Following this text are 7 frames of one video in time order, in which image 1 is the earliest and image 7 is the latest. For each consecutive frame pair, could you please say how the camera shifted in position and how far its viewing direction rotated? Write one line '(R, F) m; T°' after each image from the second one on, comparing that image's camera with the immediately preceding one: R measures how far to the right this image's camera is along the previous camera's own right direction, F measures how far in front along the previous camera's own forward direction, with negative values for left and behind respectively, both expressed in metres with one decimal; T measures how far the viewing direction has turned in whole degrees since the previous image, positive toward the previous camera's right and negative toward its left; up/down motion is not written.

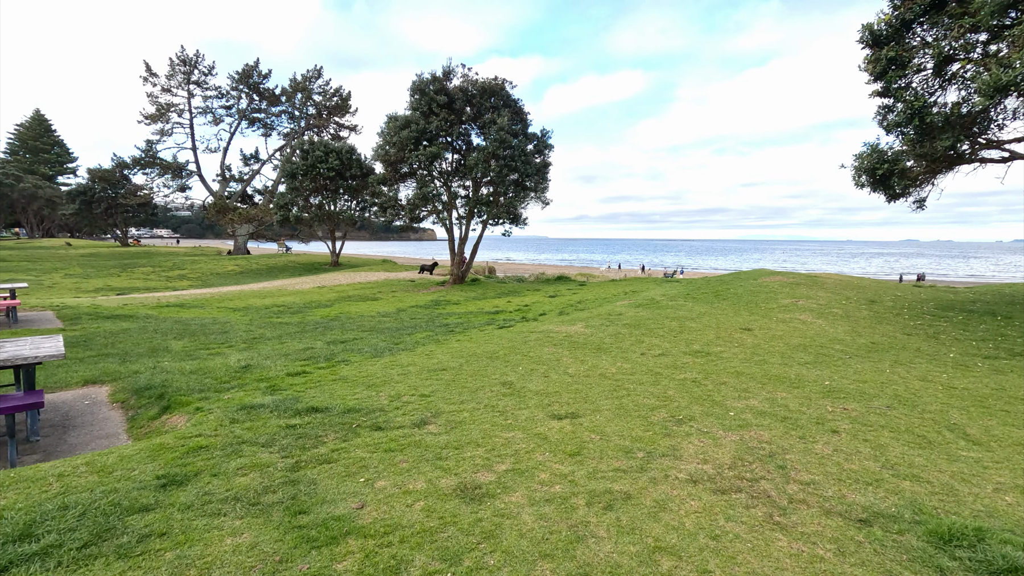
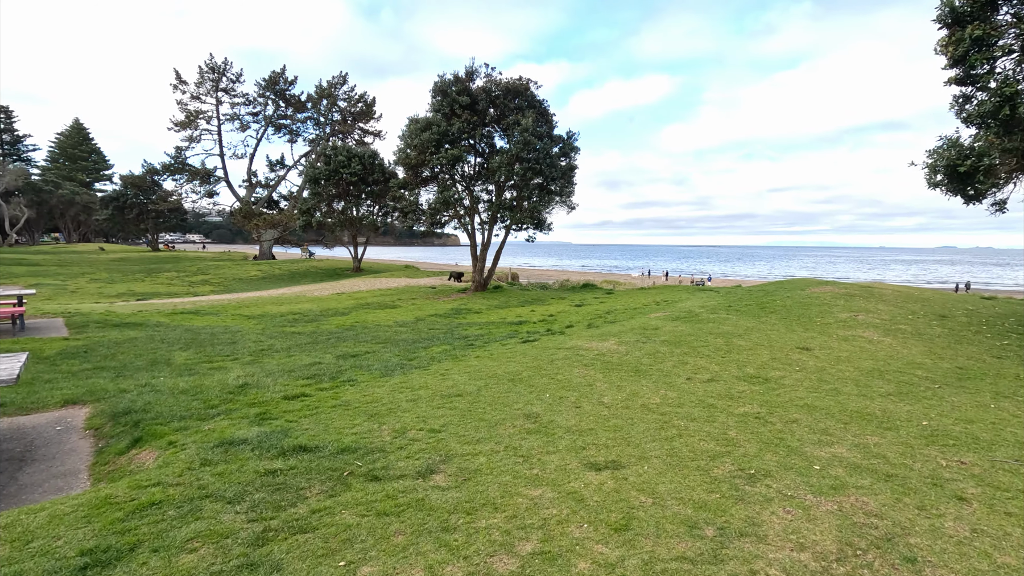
(0.0, +0.9) m; -2°
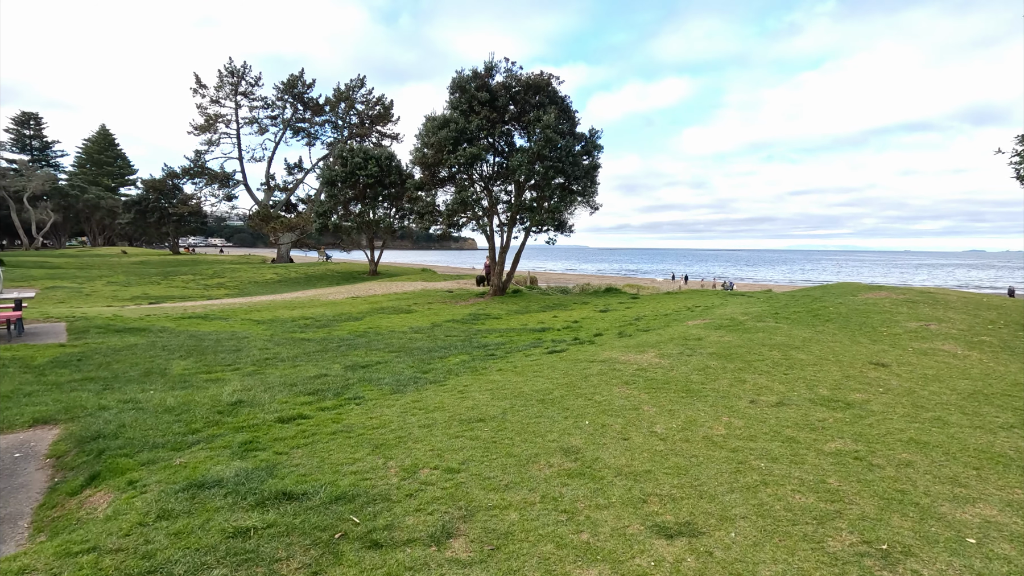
(-0.1, +0.9) m; -2°
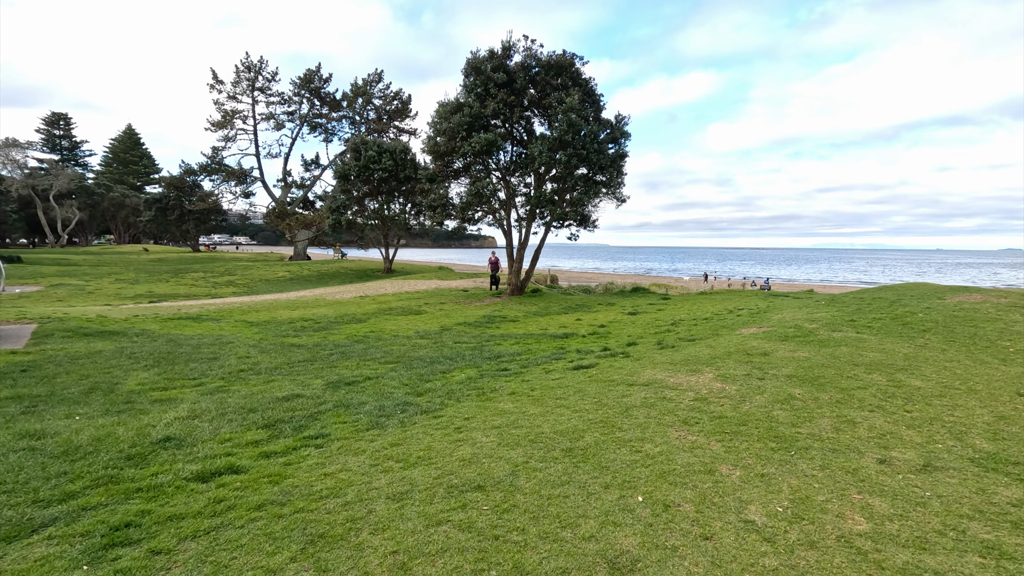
(0.0, +1.7) m; -2°
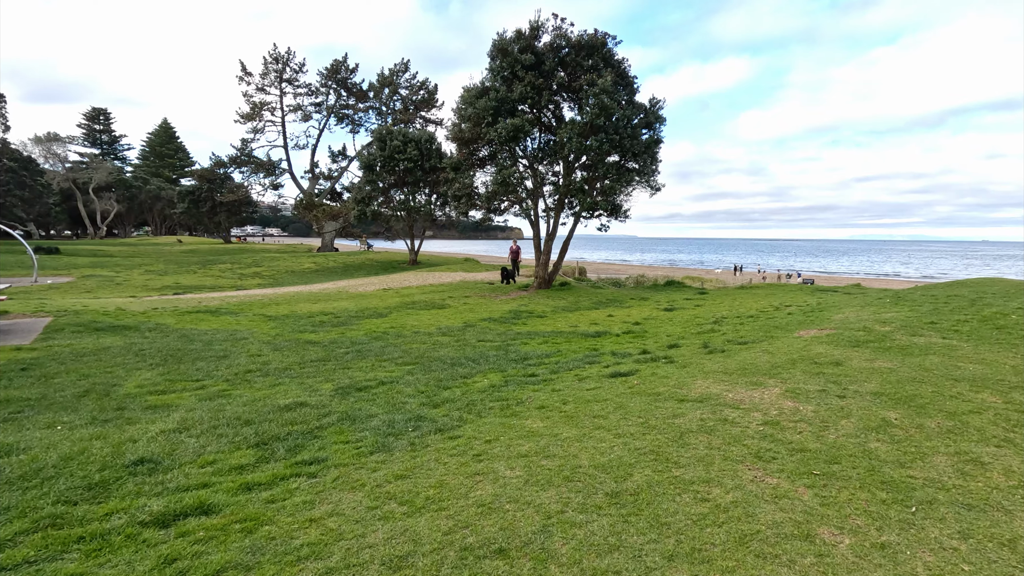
(0.0, +0.8) m; -3°
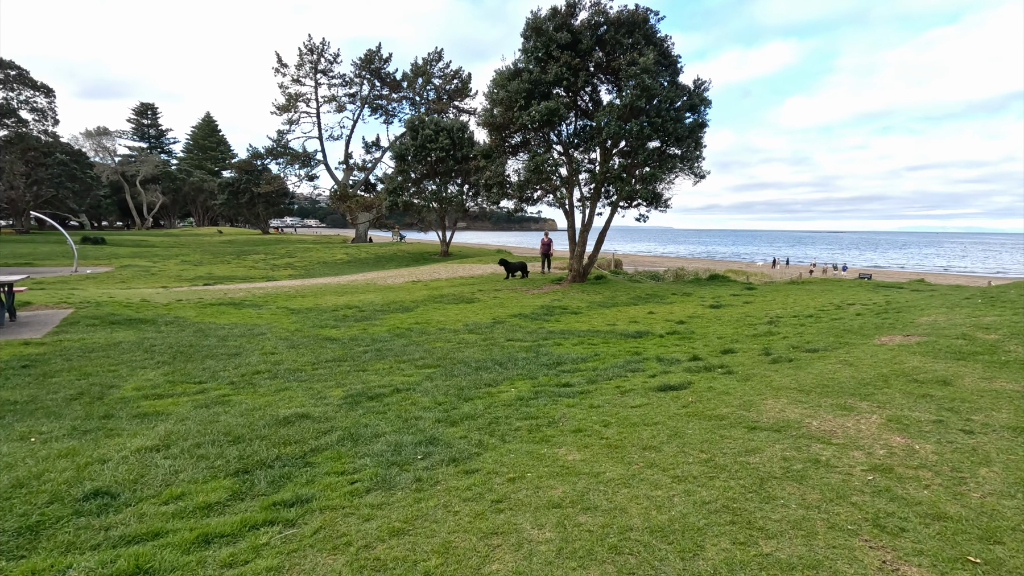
(0.0, +0.9) m; -4°
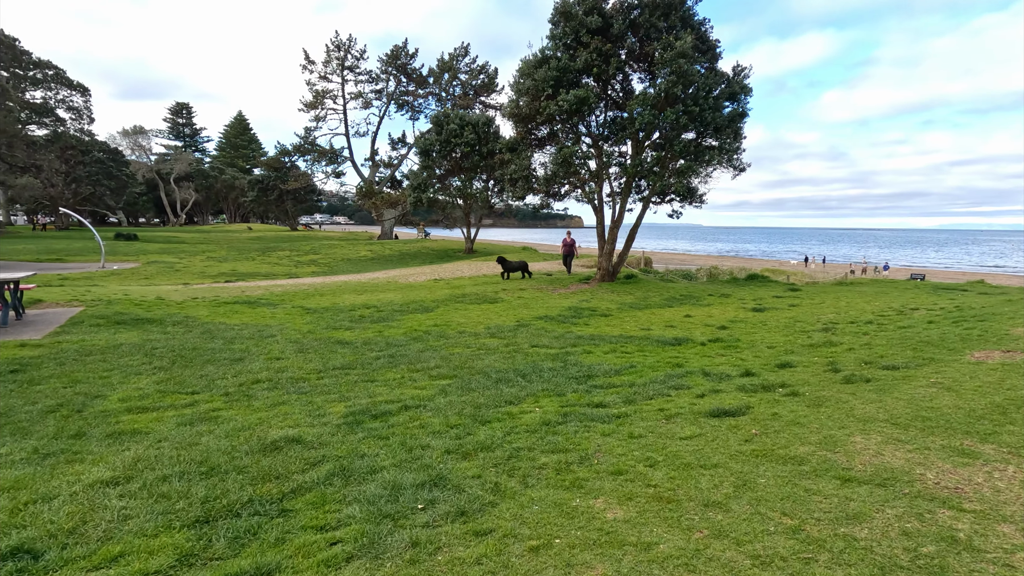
(0.0, +0.8) m; -3°
